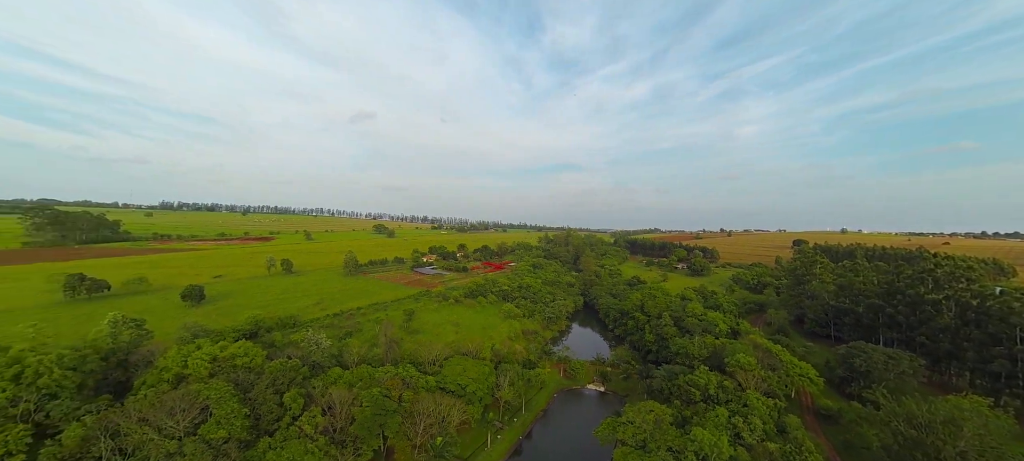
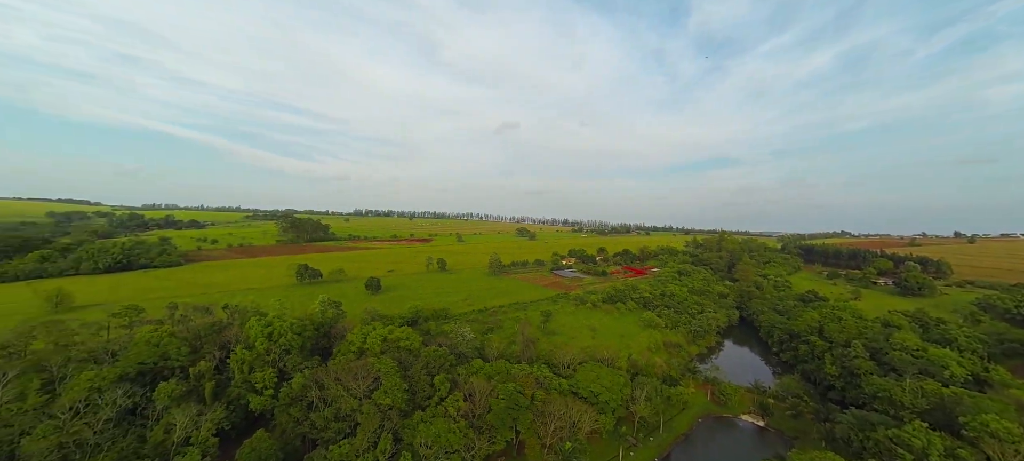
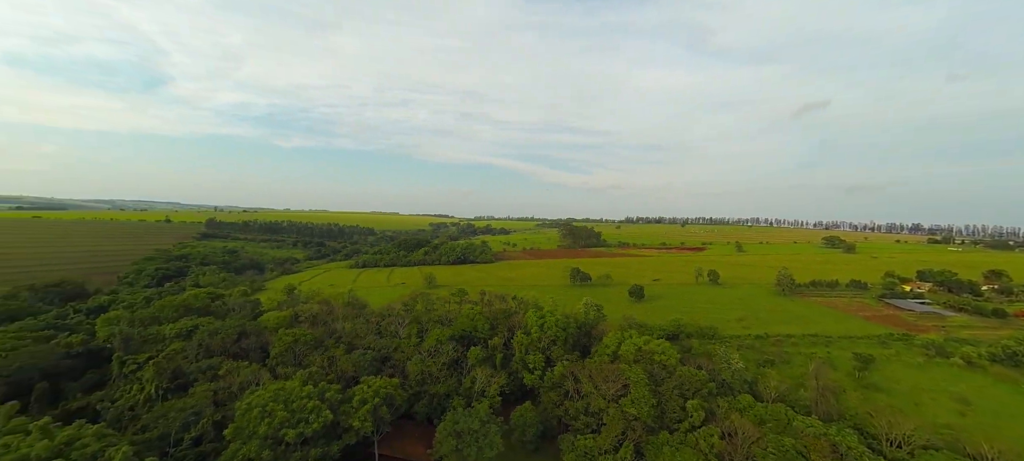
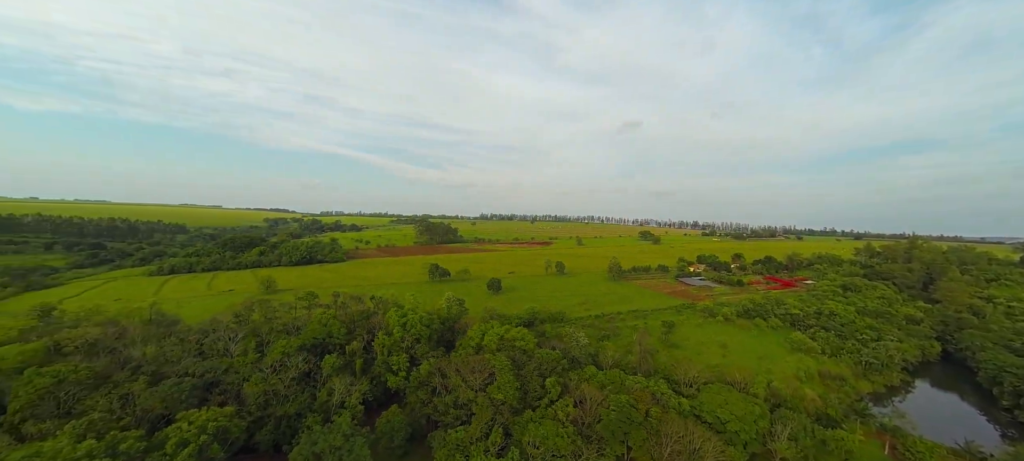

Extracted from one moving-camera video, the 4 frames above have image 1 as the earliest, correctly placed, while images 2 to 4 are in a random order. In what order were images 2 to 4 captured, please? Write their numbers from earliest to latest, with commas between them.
2, 4, 3
